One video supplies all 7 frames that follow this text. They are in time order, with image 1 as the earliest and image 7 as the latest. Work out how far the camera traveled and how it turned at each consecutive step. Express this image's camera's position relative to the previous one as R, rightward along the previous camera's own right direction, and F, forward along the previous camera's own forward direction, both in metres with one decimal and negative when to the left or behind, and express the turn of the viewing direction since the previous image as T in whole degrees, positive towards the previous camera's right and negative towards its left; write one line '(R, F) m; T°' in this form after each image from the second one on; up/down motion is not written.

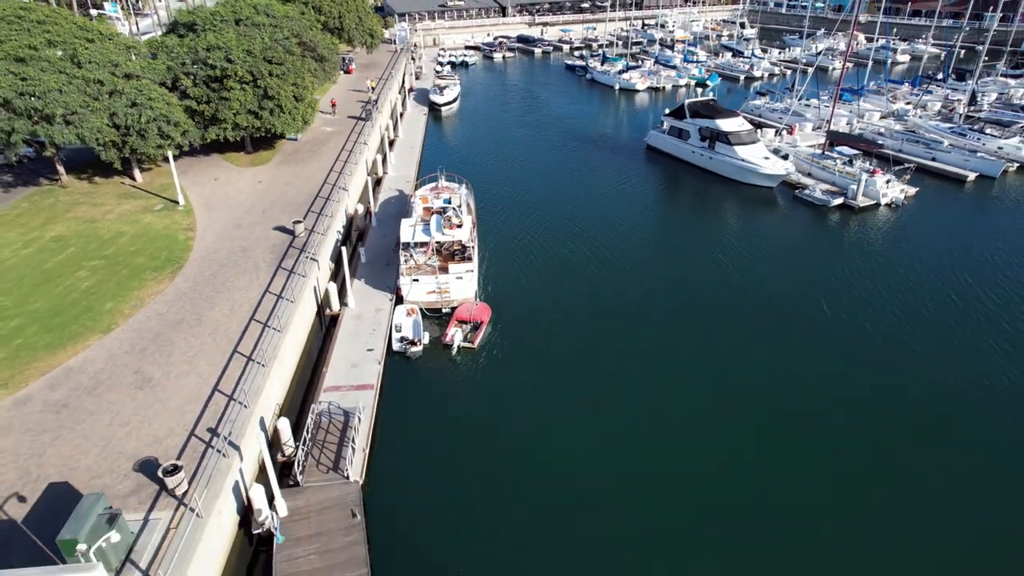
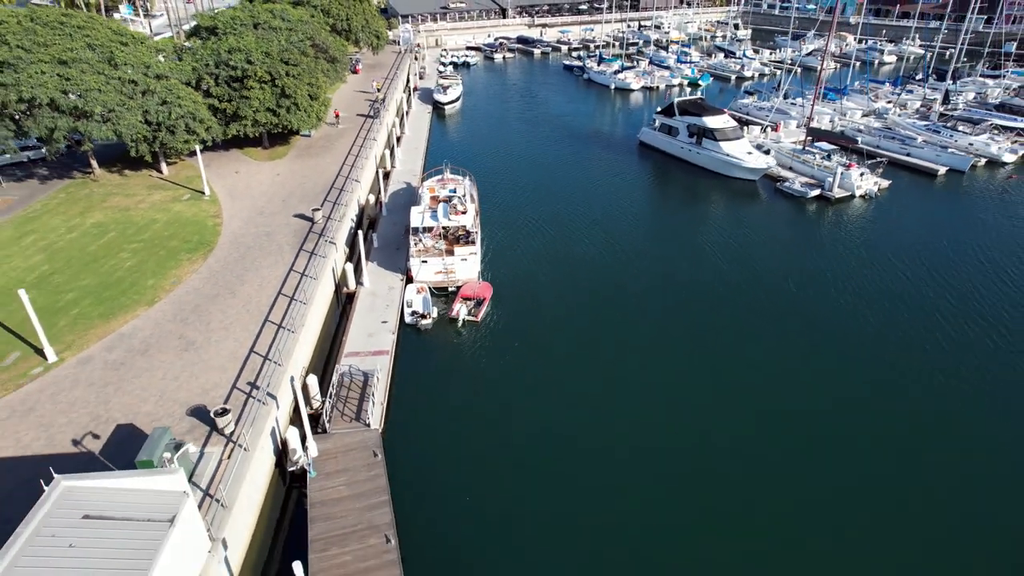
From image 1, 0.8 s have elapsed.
(0.0, -2.3) m; 0°
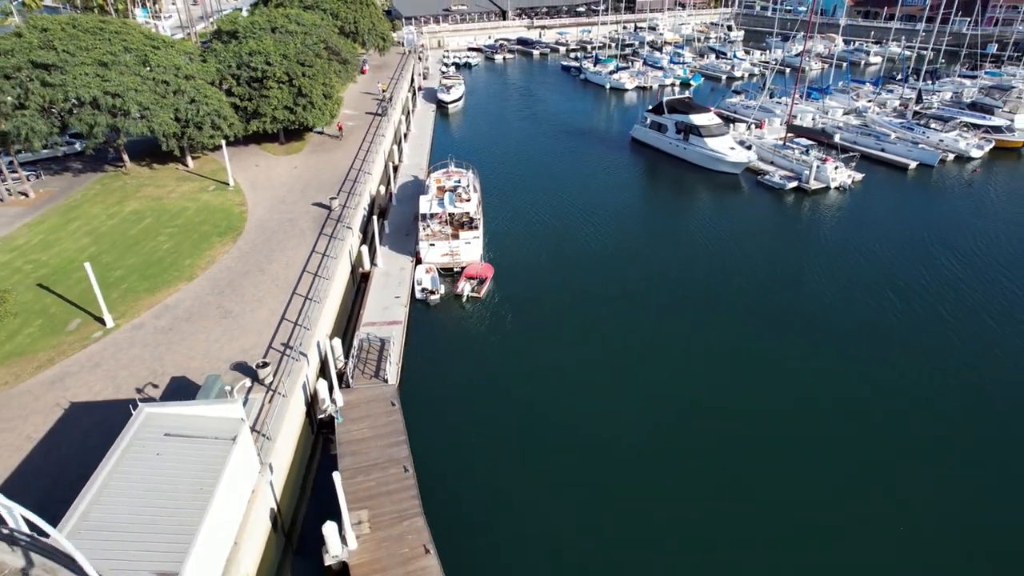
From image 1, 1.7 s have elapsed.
(0.0, -2.6) m; 0°
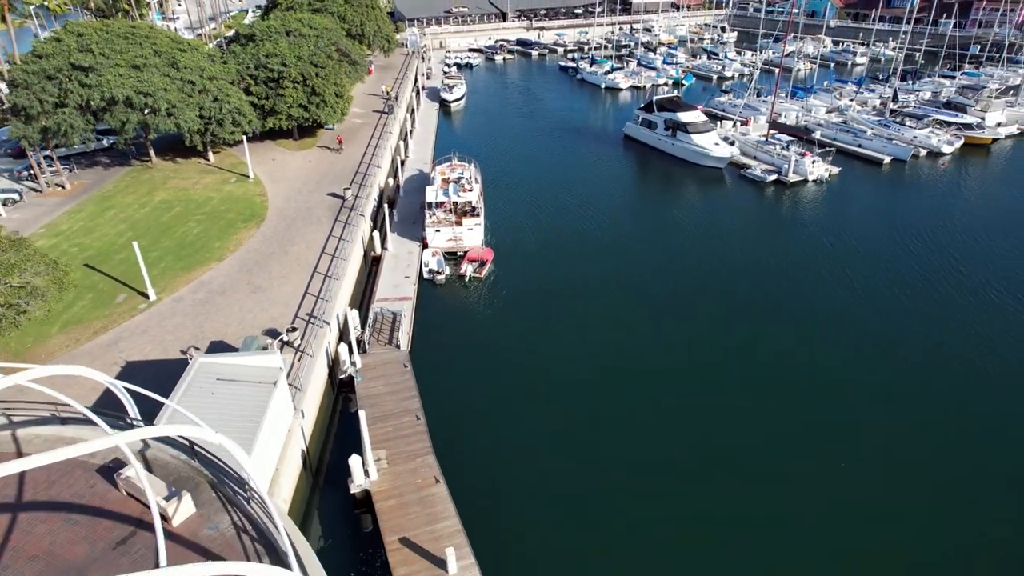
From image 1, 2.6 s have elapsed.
(+0.1, -2.6) m; 0°
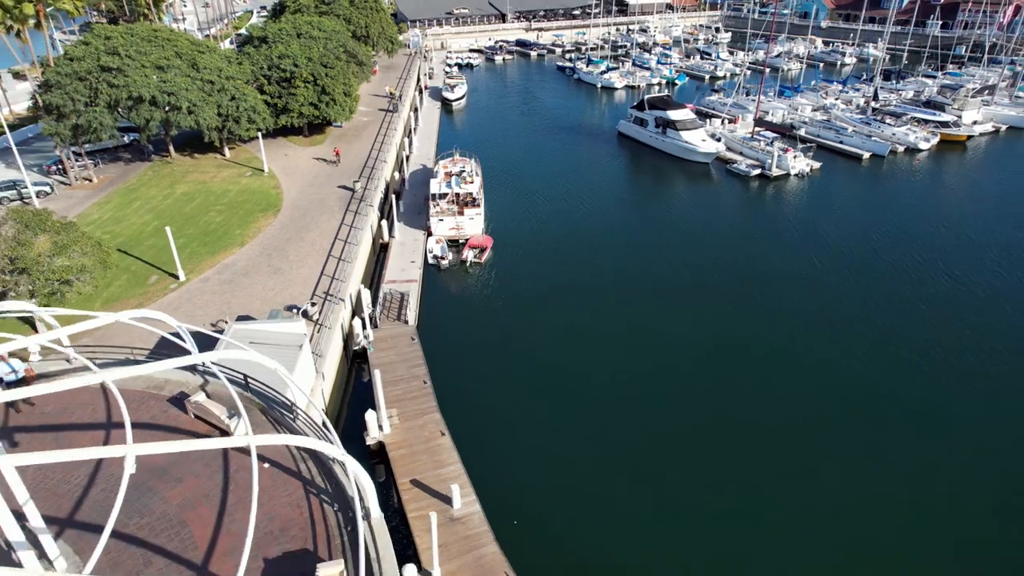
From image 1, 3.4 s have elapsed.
(+0.1, -2.3) m; 0°
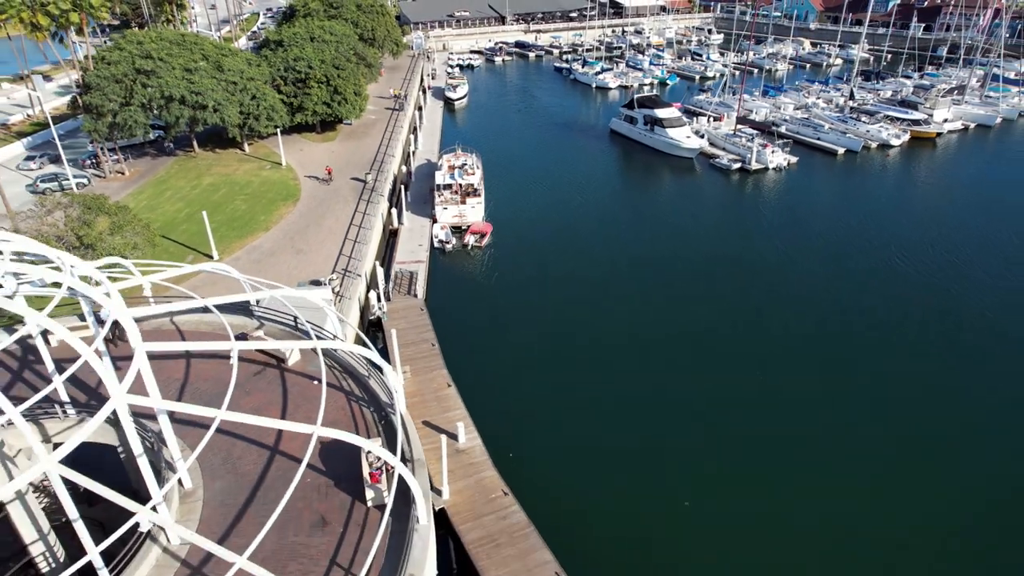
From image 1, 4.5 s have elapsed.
(+0.1, -3.2) m; 0°
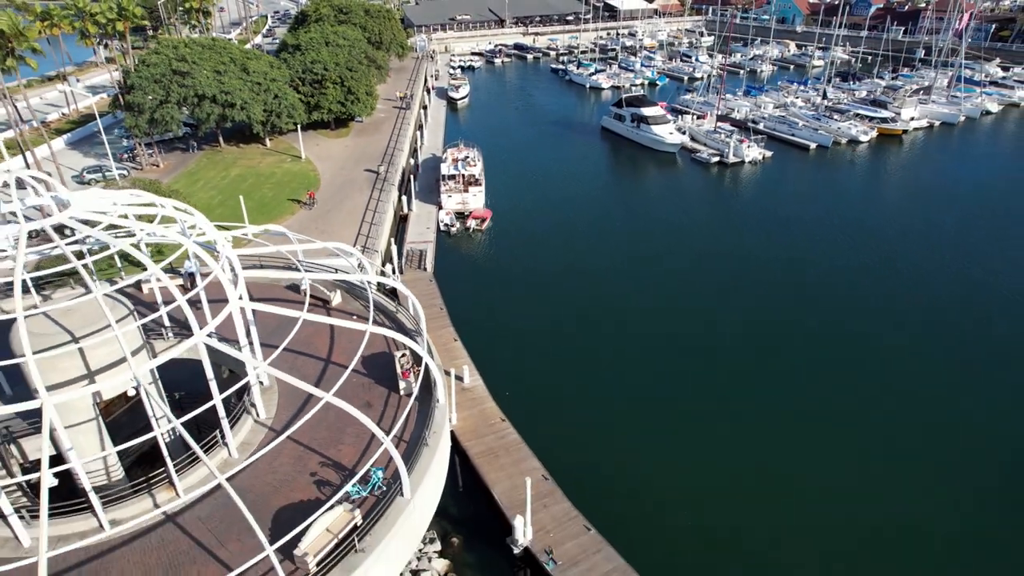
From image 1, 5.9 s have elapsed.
(+0.2, -4.1) m; 0°
